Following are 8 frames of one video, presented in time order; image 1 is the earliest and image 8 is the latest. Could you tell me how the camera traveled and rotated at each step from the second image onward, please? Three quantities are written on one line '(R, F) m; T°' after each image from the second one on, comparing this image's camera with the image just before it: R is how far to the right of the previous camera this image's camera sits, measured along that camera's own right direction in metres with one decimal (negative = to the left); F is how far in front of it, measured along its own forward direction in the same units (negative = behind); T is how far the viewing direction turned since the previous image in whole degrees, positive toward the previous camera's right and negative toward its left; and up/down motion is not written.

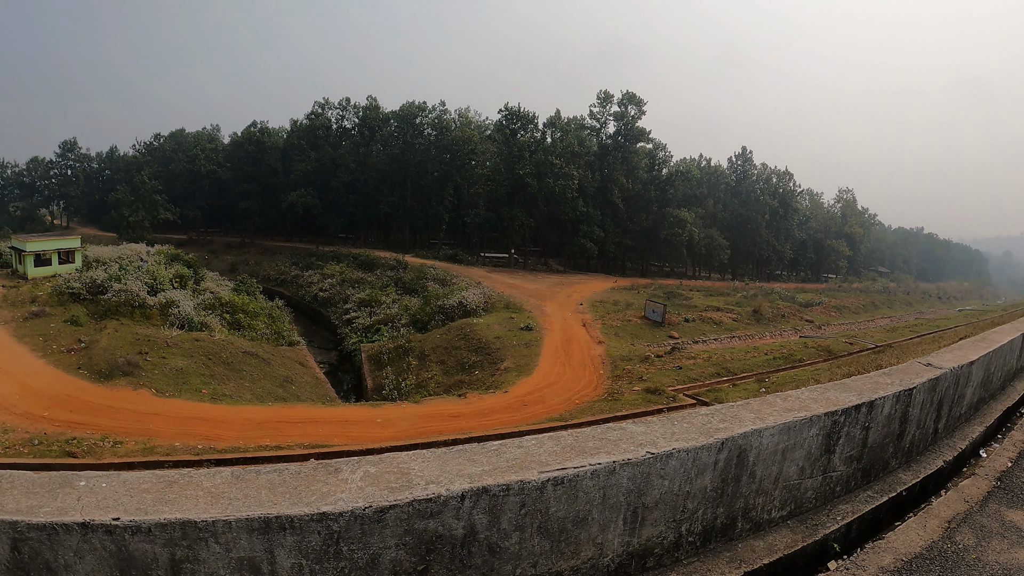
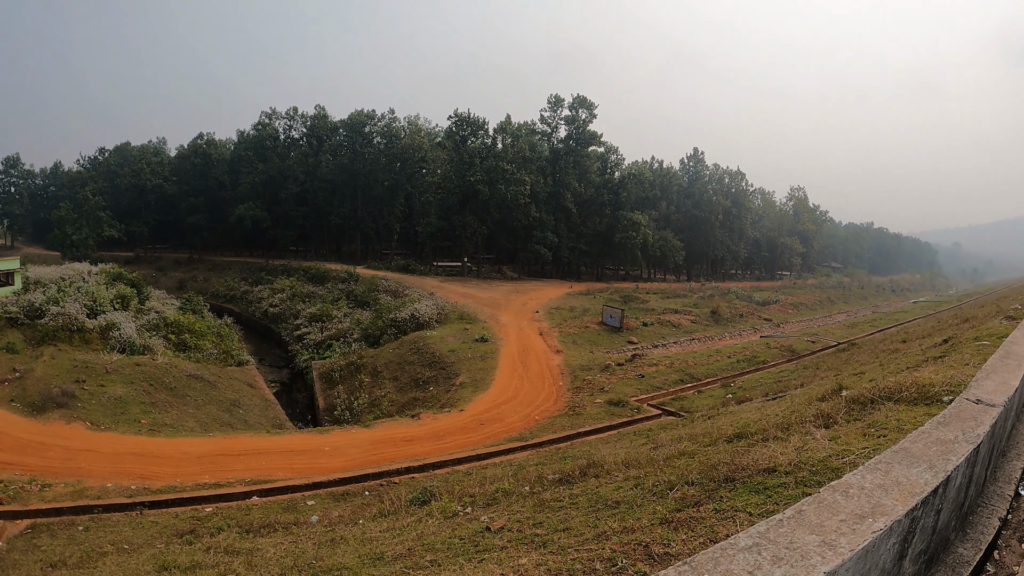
(+0.4, 0.0) m; +2°
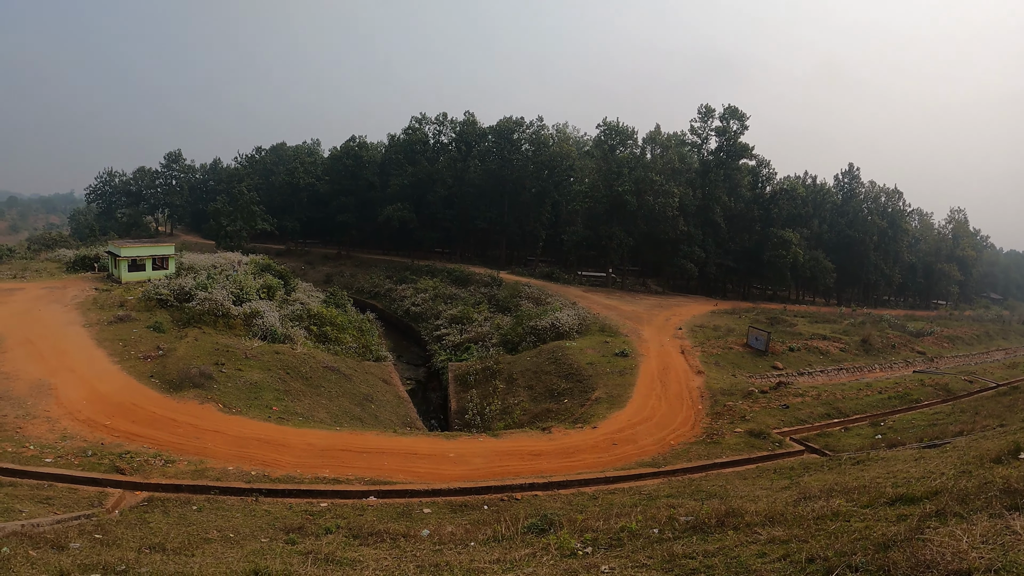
(-1.4, +0.1) m; -7°
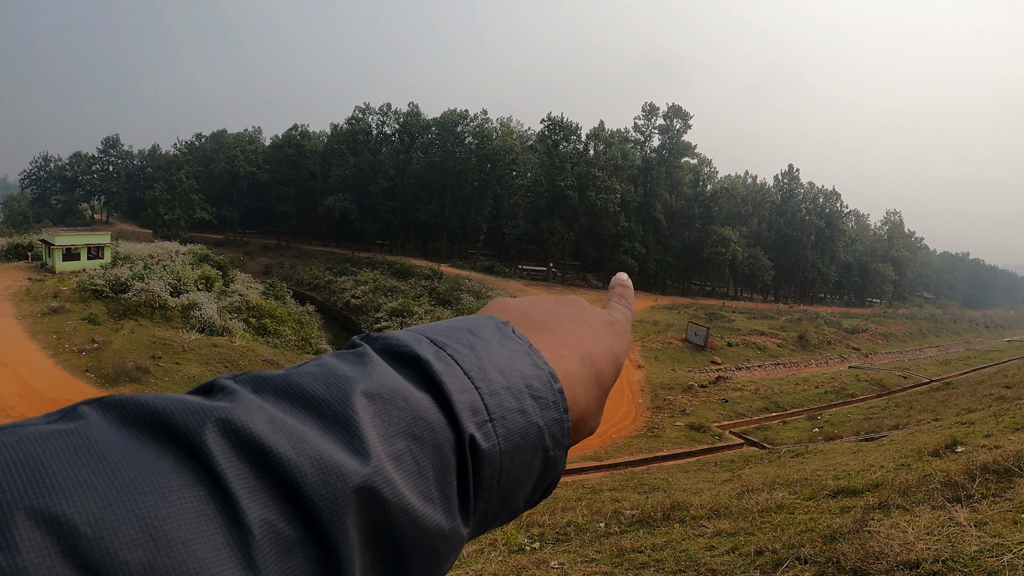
(+0.6, 0.0) m; +3°
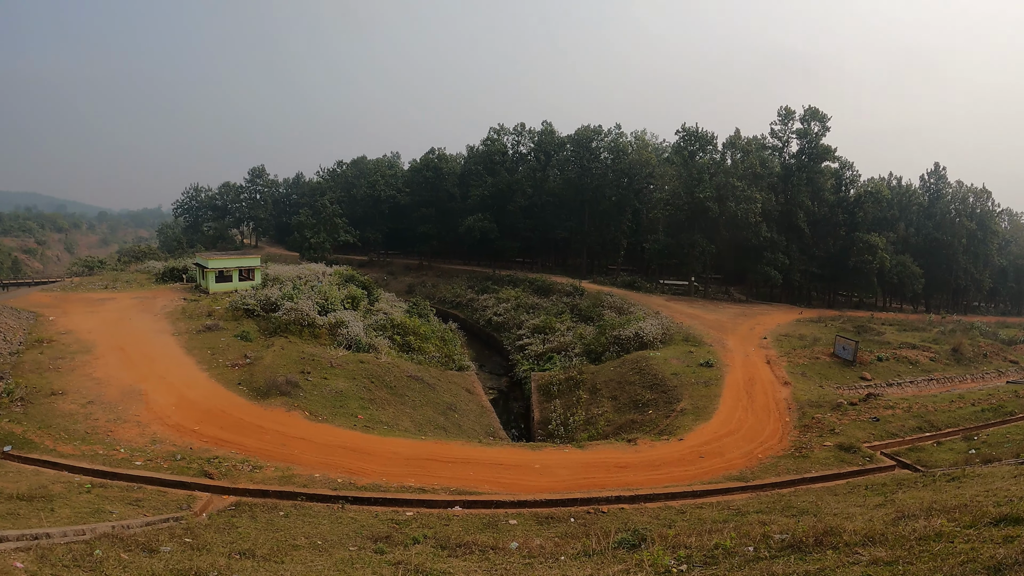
(-1.4, 0.0) m; -6°
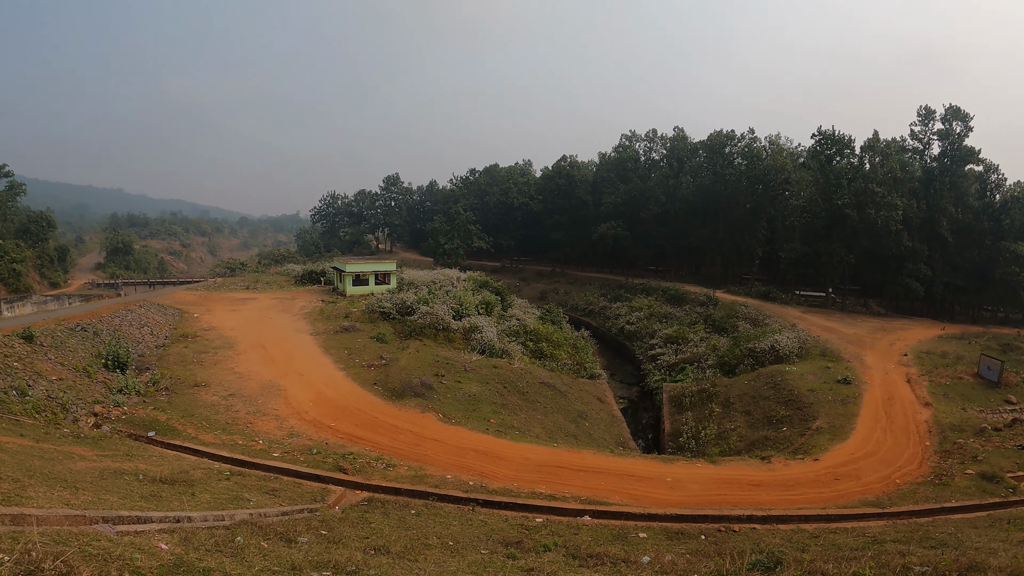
(-1.3, -0.1) m; -5°
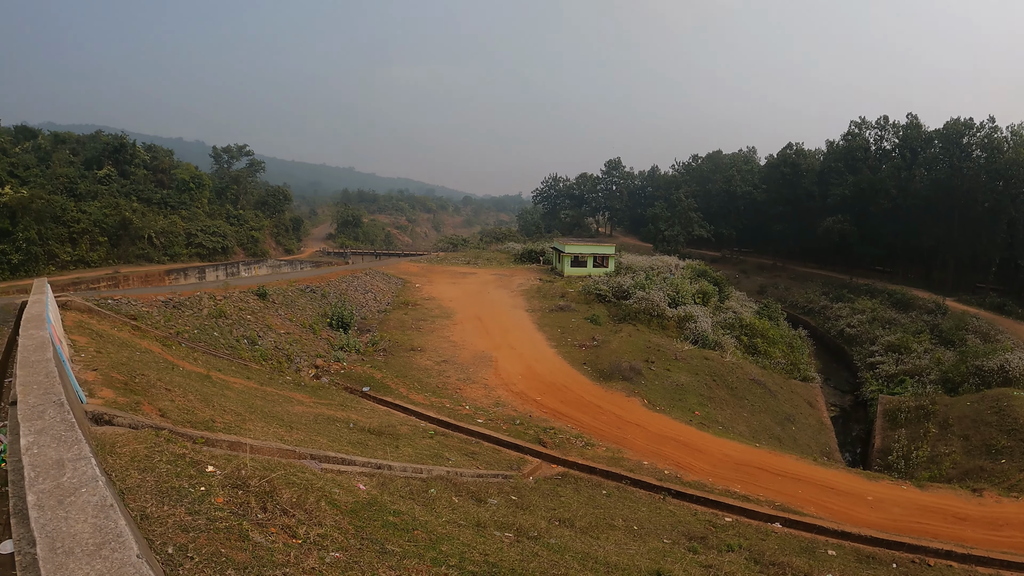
(-1.9, -0.2) m; -9°
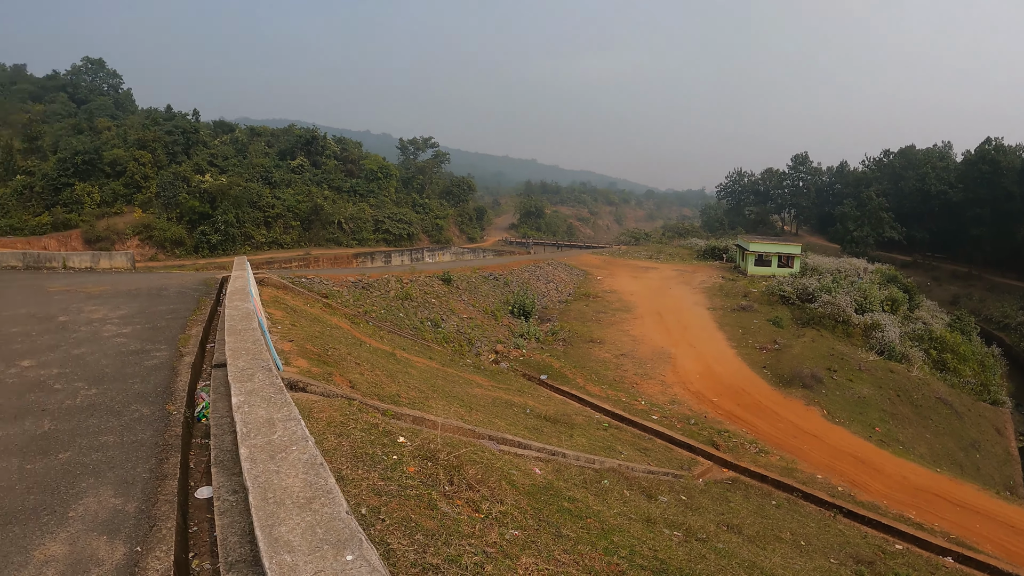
(-1.9, -0.2) m; -5°
